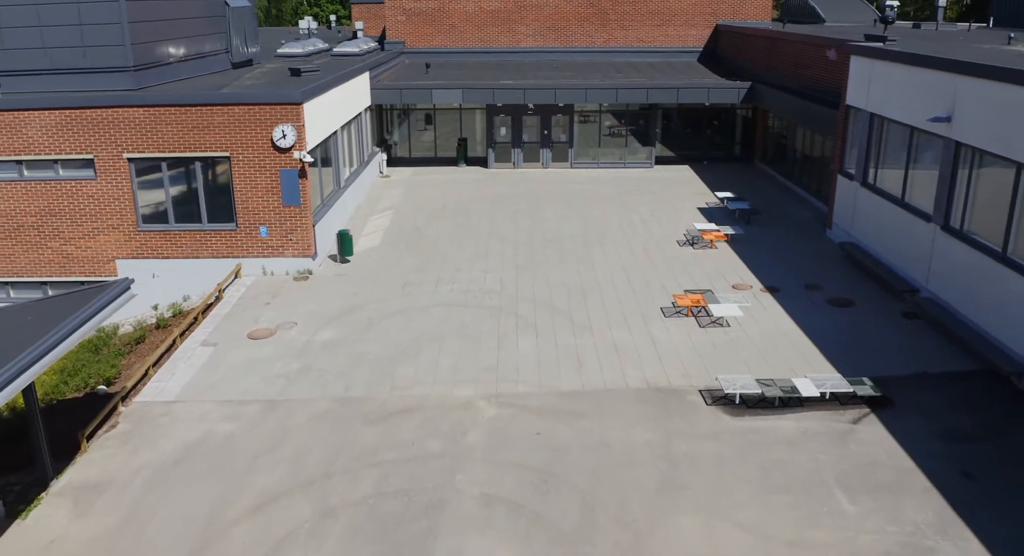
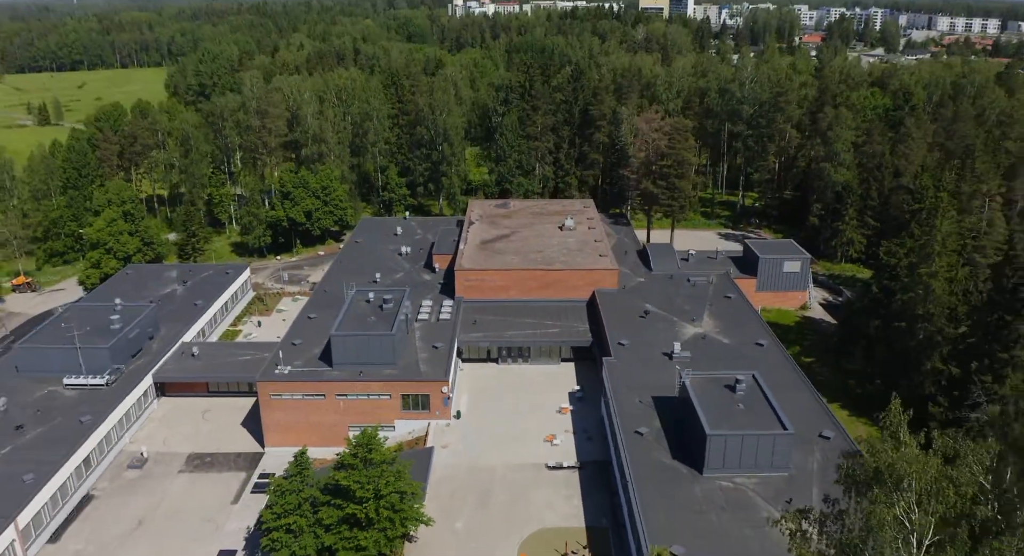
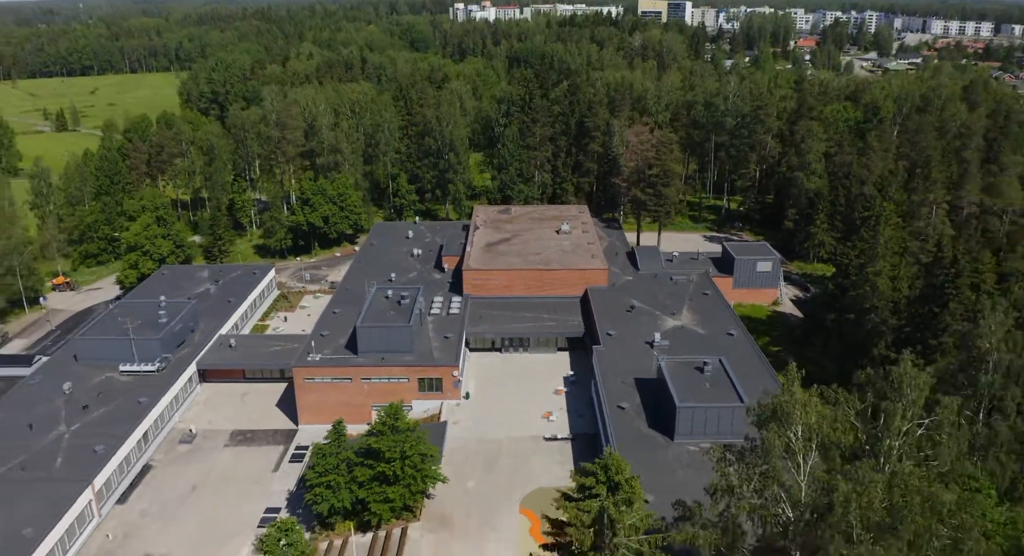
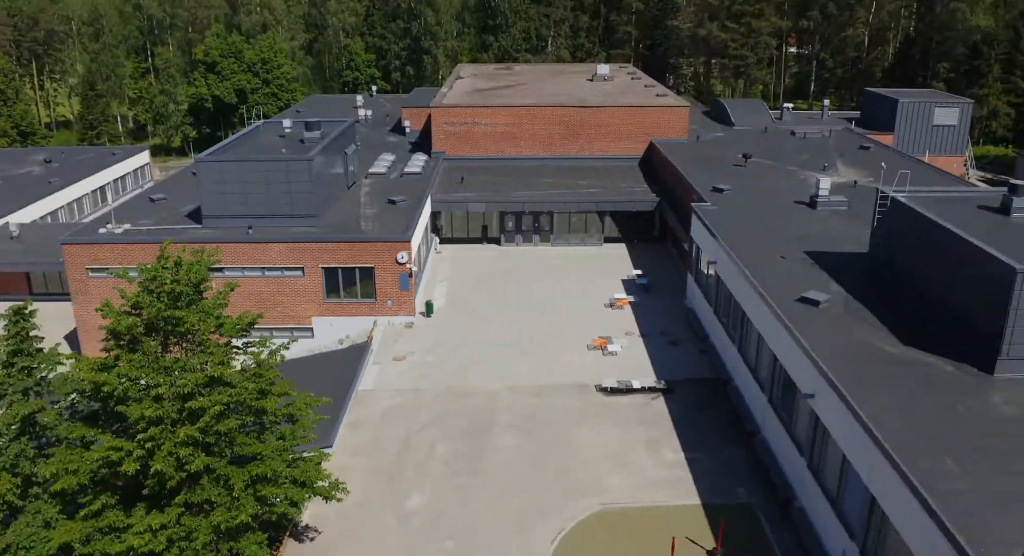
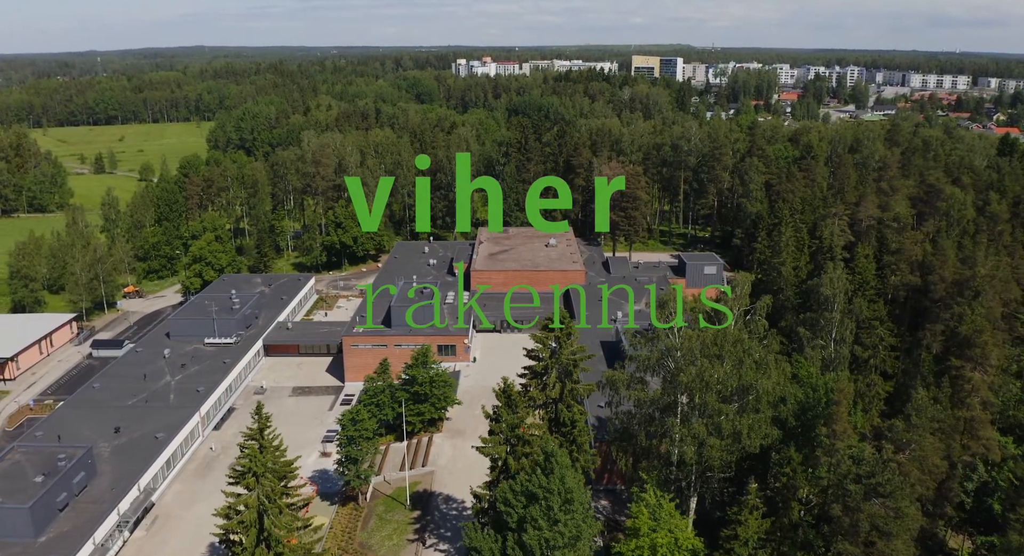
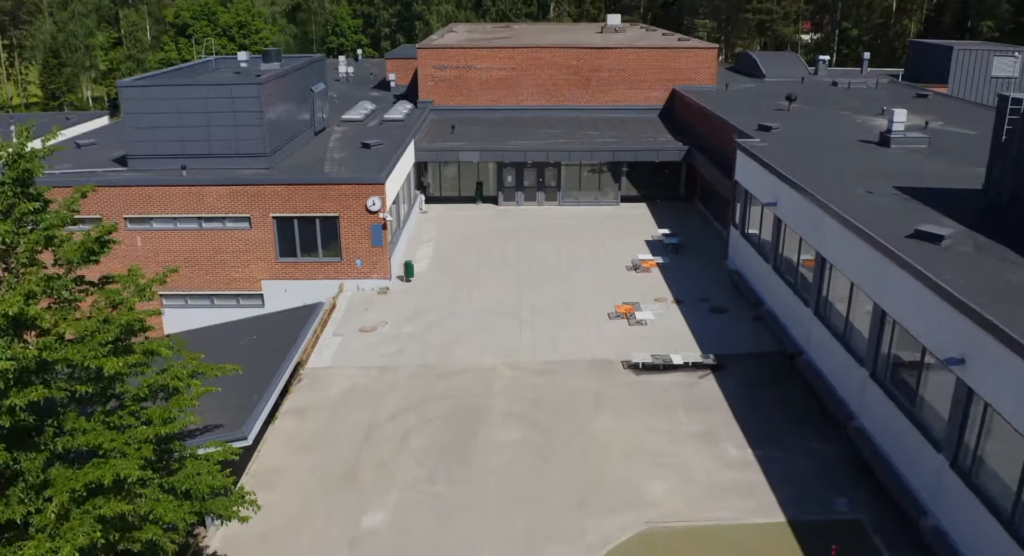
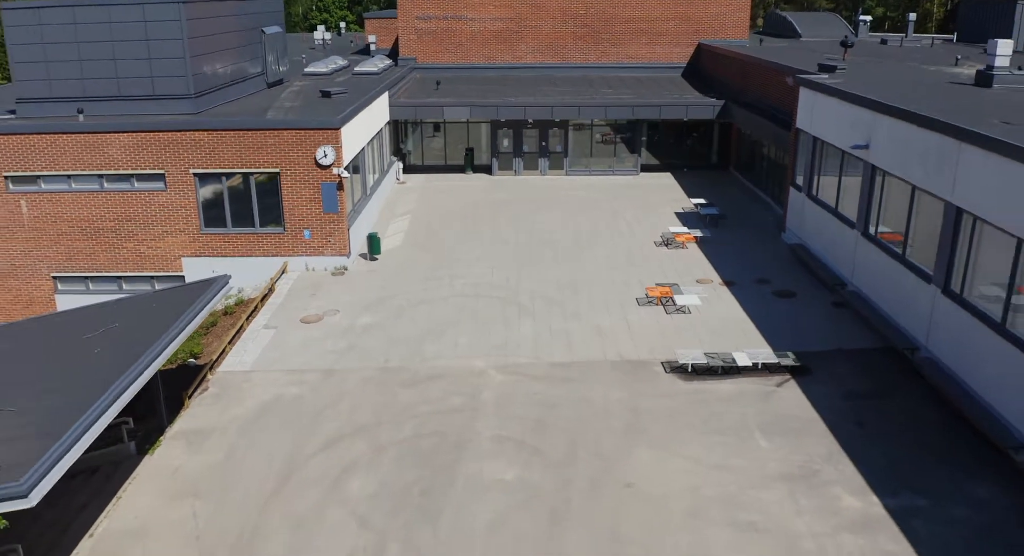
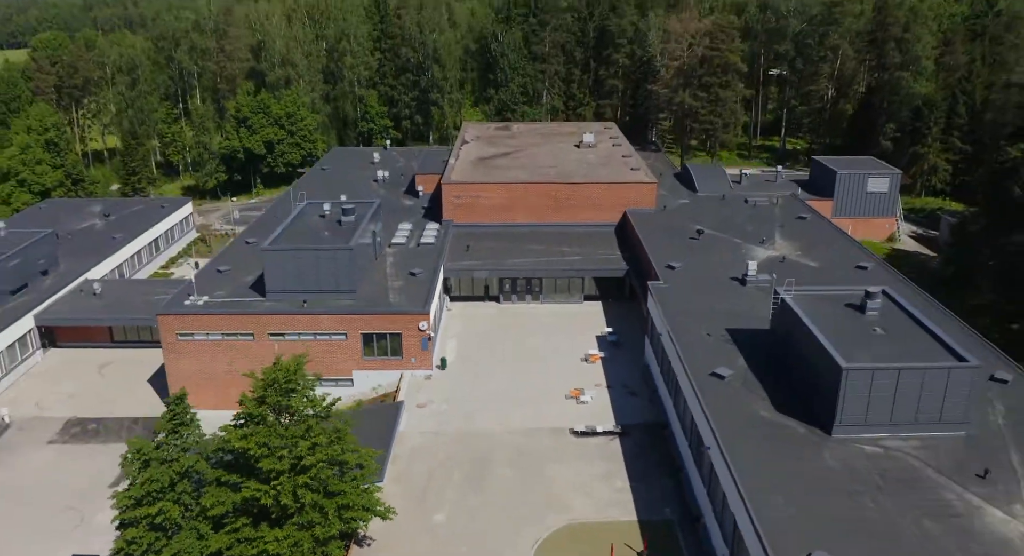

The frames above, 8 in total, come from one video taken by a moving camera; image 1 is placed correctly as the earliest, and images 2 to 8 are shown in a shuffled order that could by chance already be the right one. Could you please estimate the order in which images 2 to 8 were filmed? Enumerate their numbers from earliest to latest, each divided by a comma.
7, 6, 4, 8, 2, 3, 5
